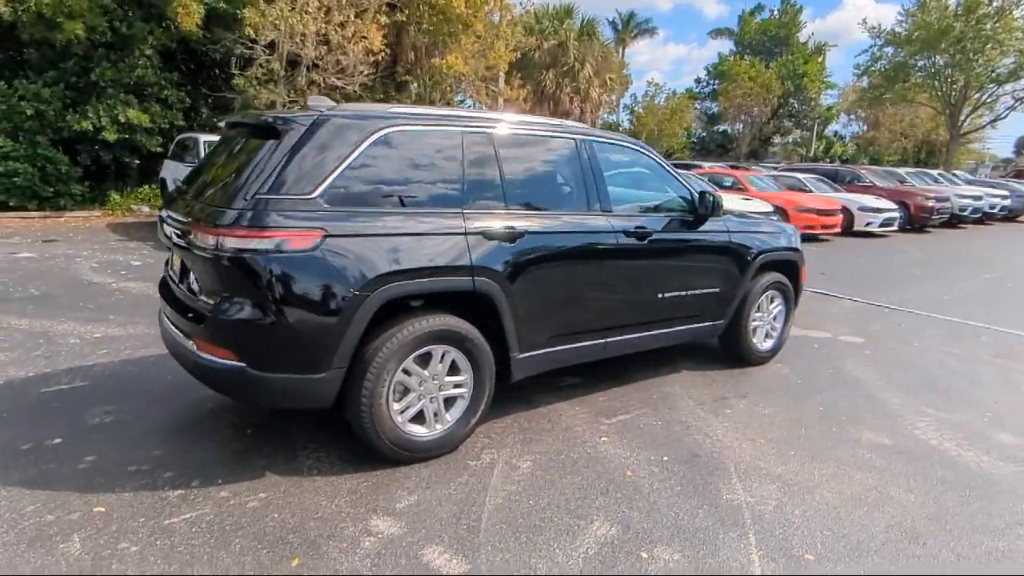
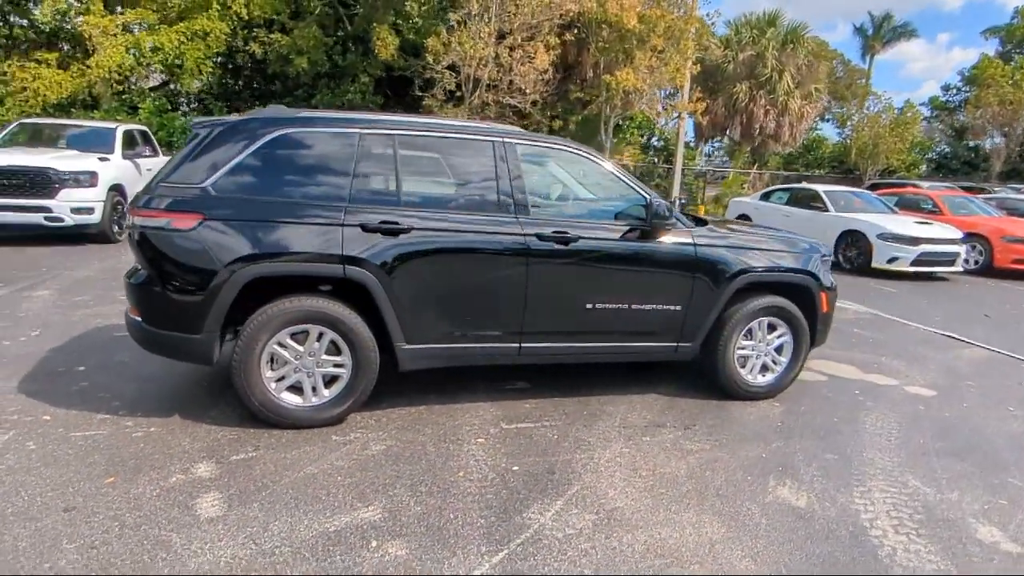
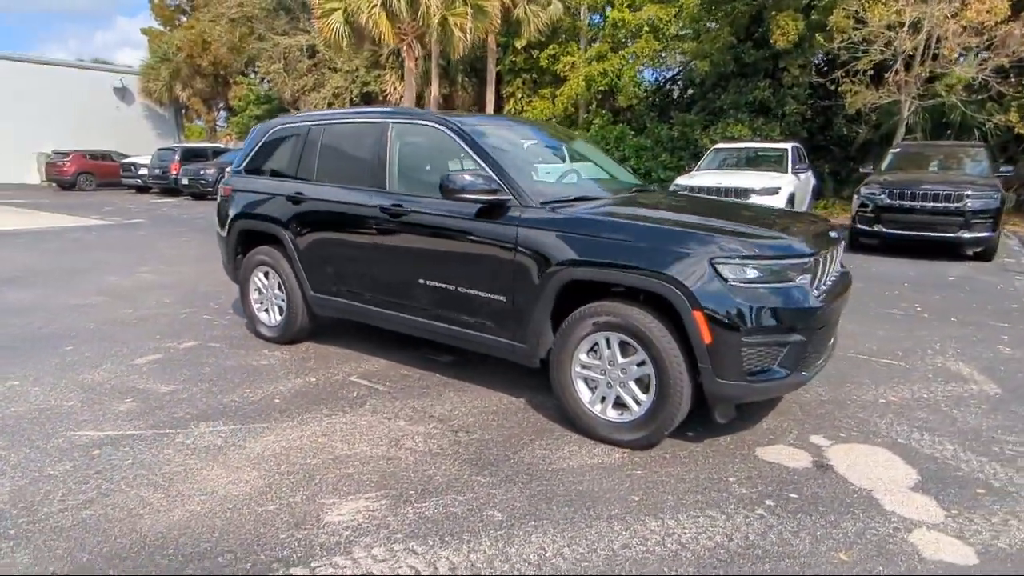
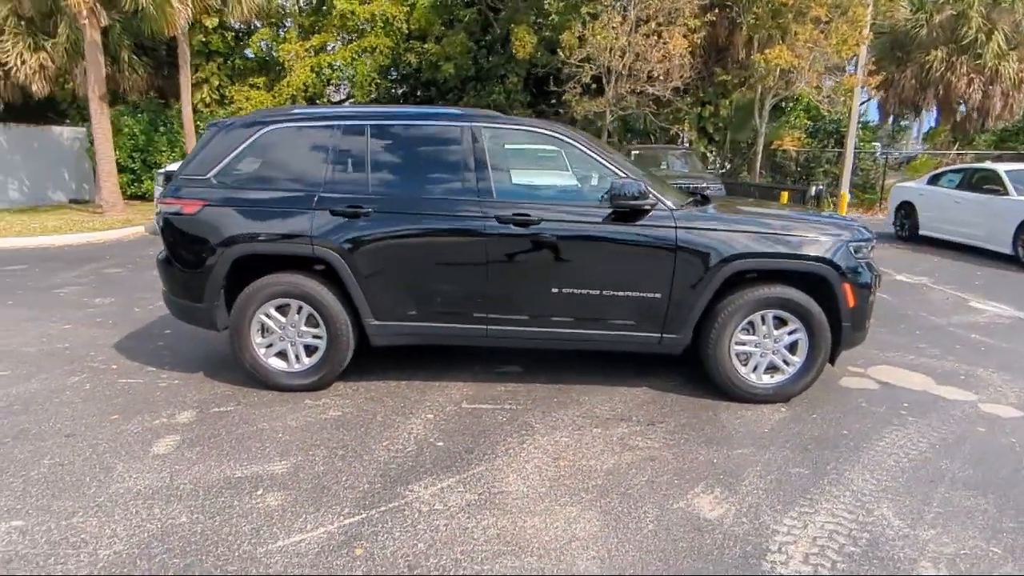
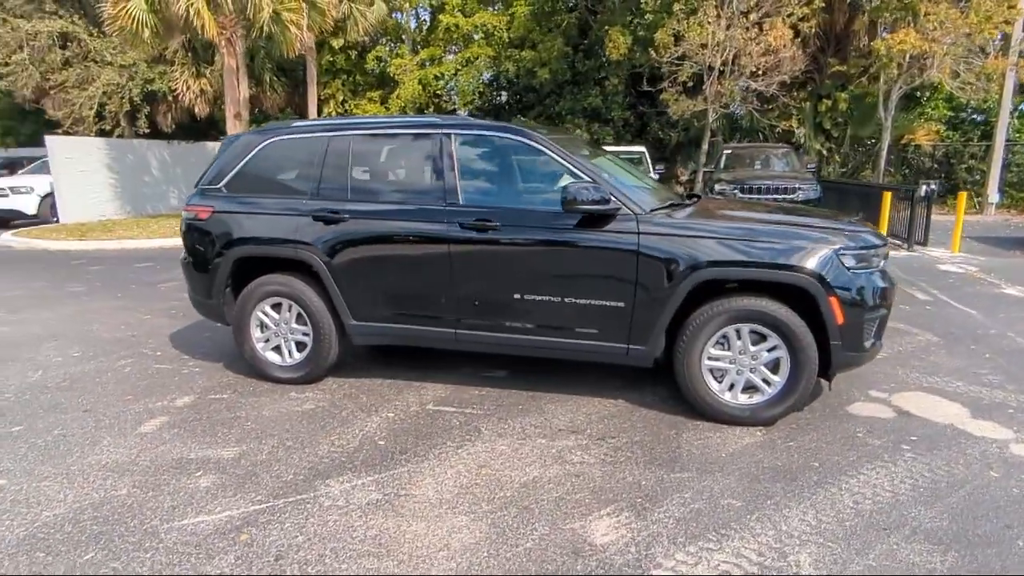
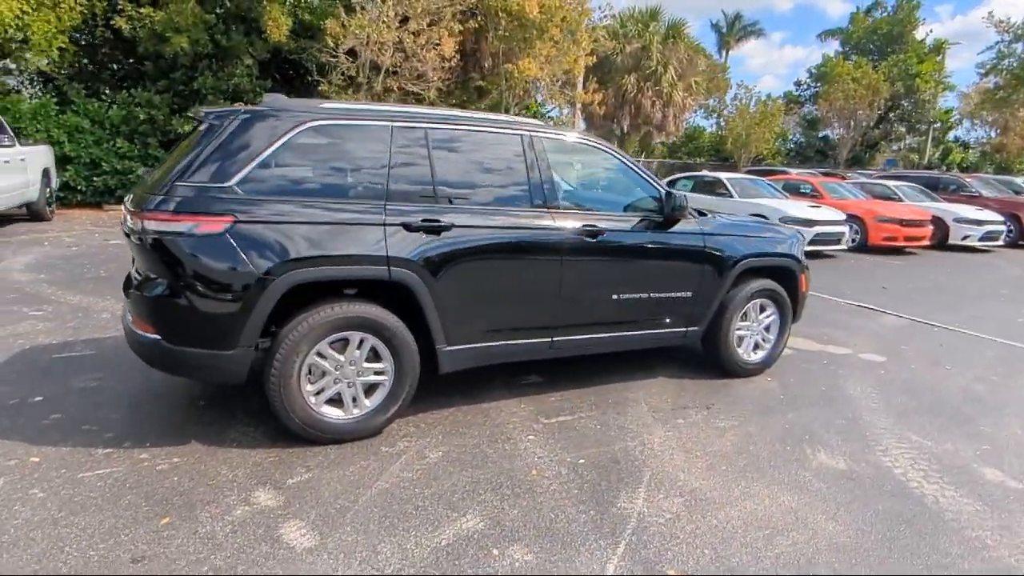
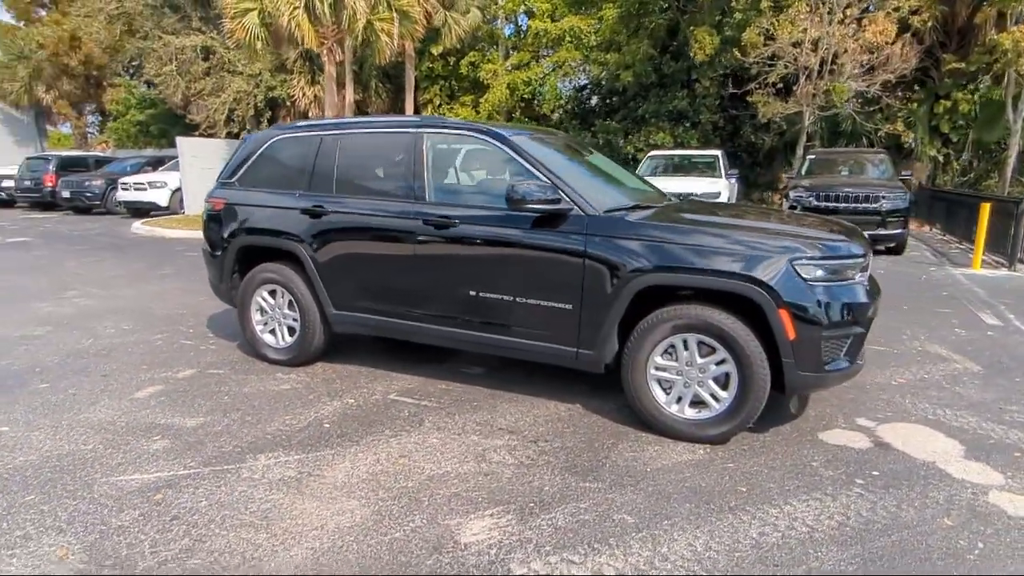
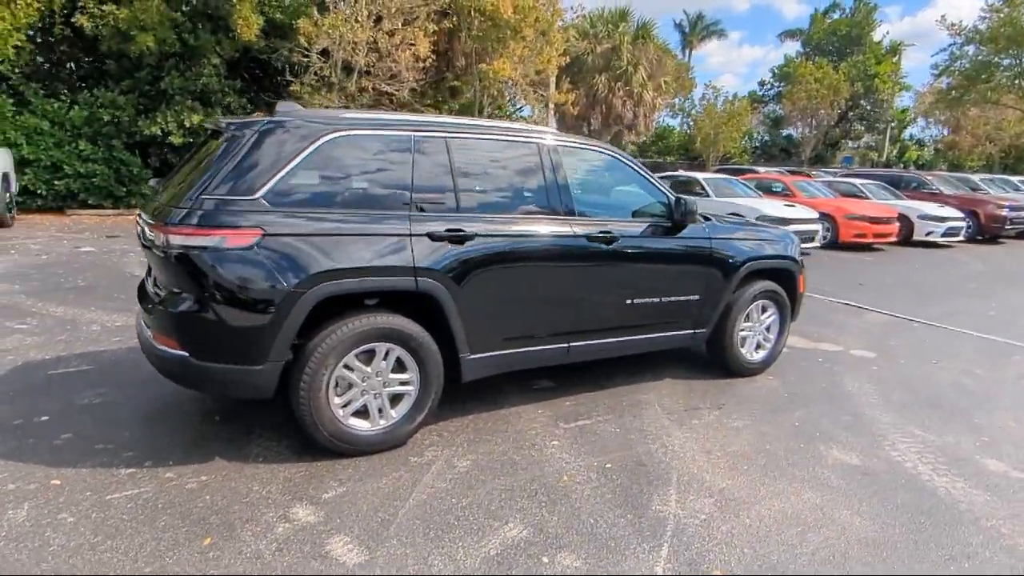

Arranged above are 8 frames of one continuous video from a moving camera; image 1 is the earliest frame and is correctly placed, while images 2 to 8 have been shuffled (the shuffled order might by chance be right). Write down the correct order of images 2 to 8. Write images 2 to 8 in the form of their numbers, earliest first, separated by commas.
8, 6, 2, 4, 5, 7, 3
